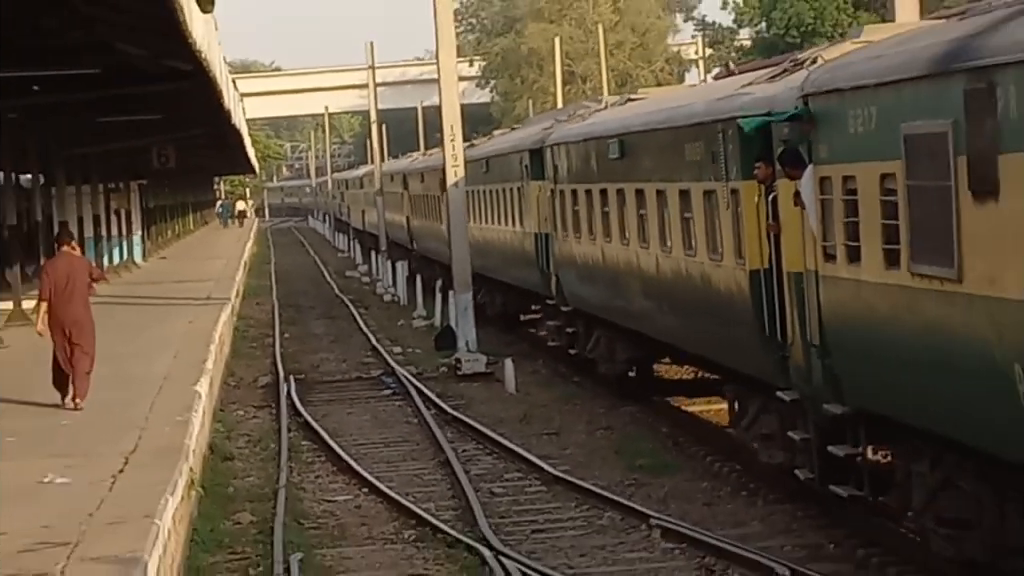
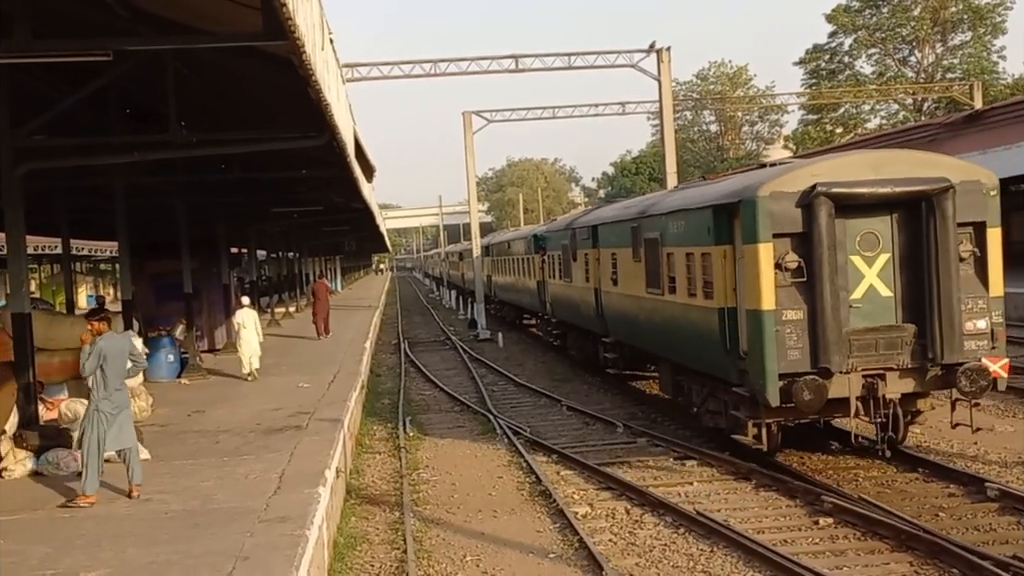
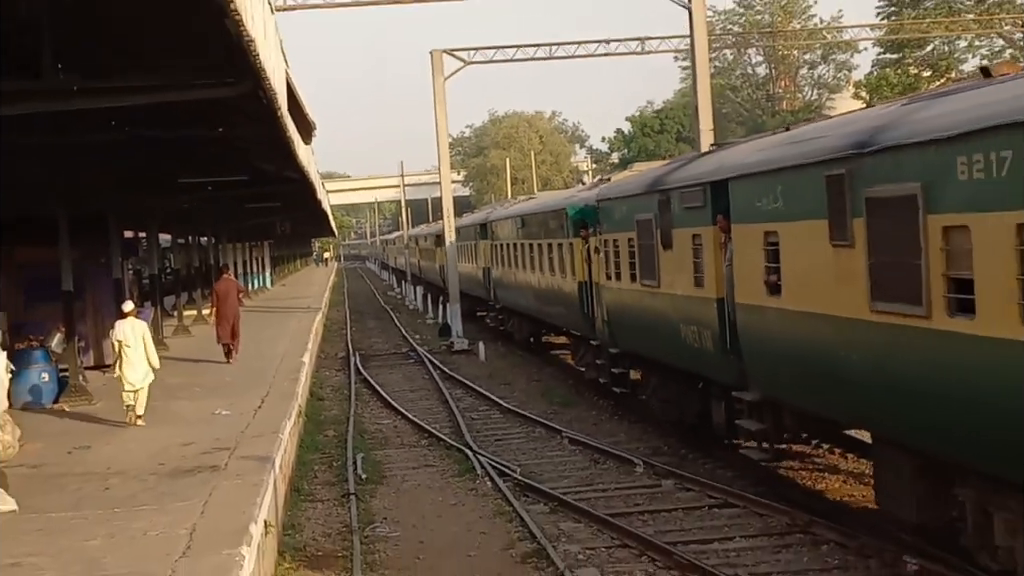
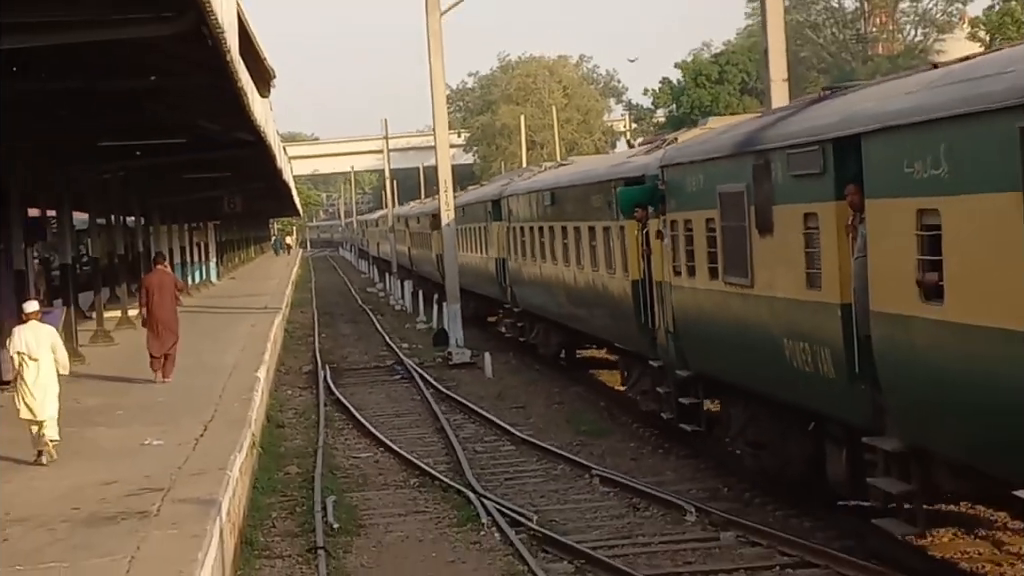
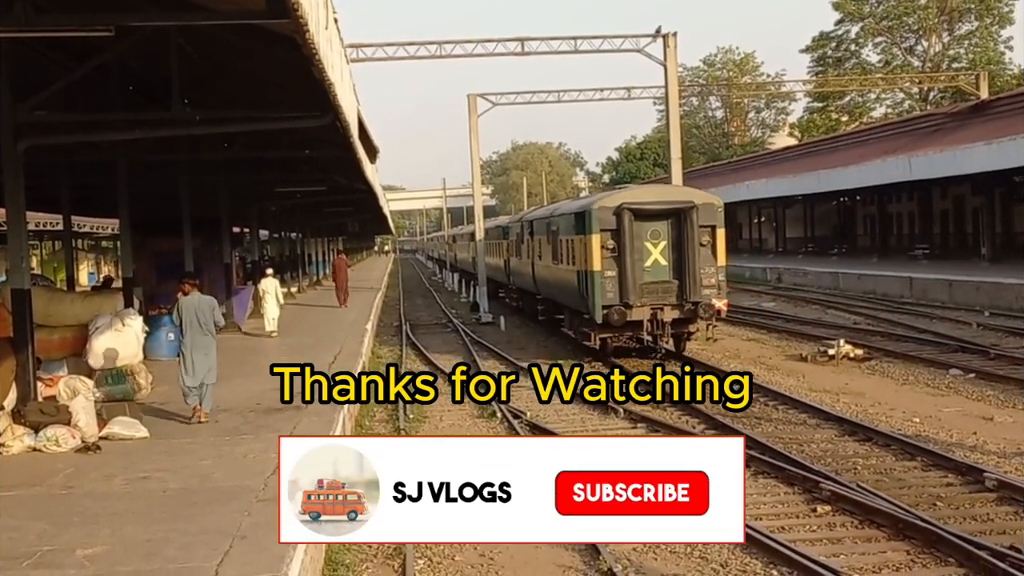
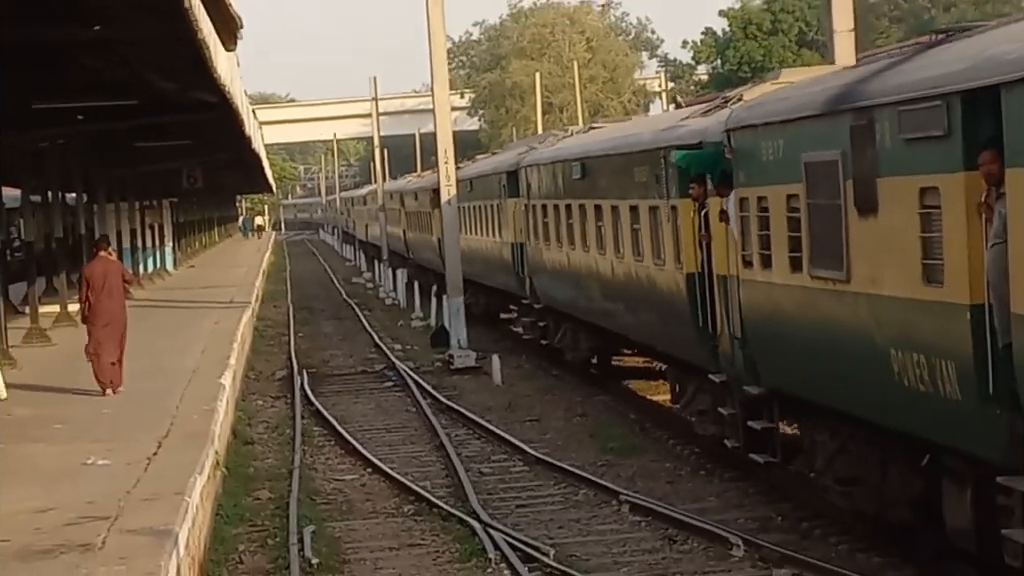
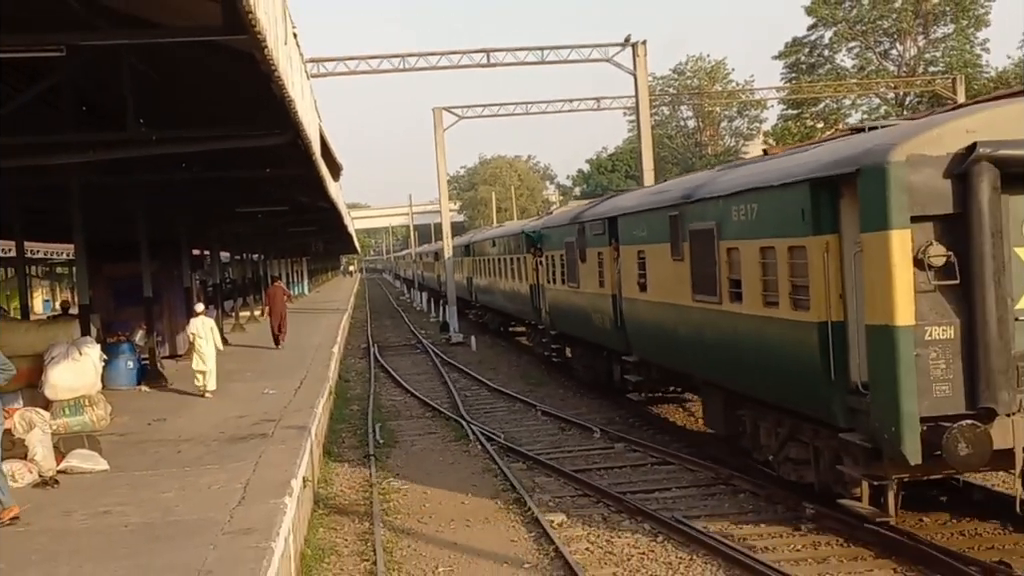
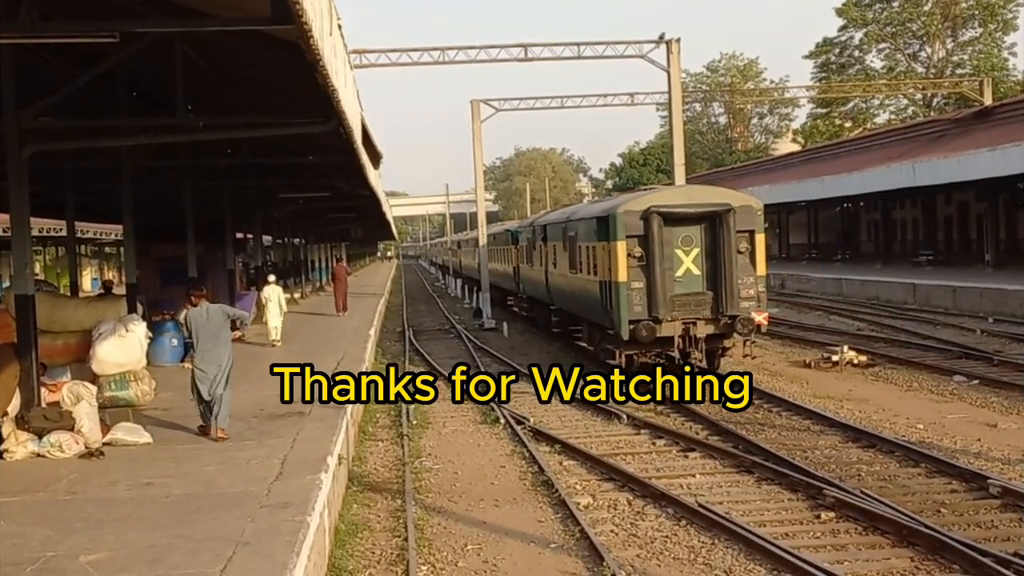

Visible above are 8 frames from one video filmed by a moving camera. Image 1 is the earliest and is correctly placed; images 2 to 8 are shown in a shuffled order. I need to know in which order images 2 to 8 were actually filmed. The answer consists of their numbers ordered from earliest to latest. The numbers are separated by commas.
6, 4, 3, 7, 2, 8, 5
